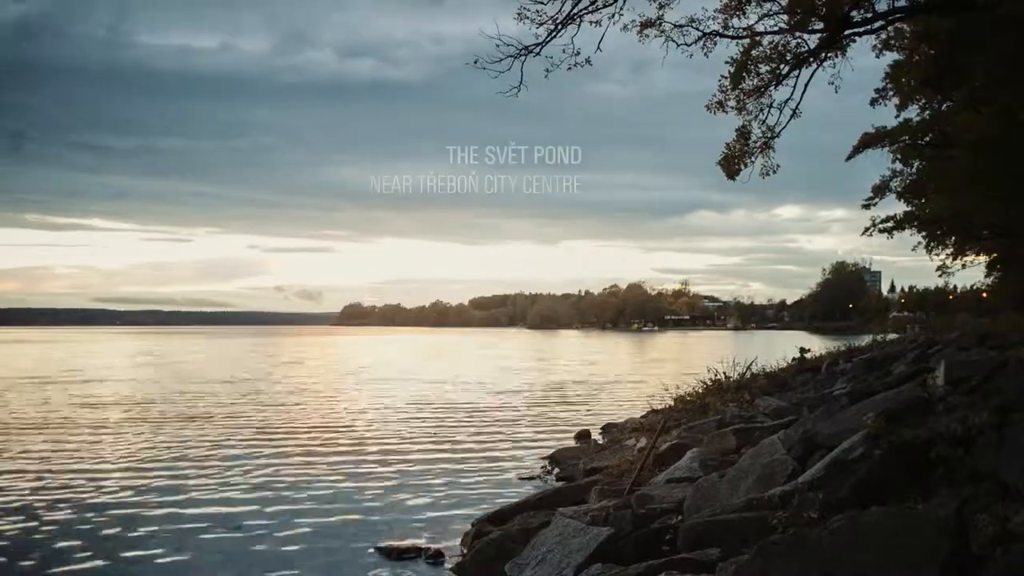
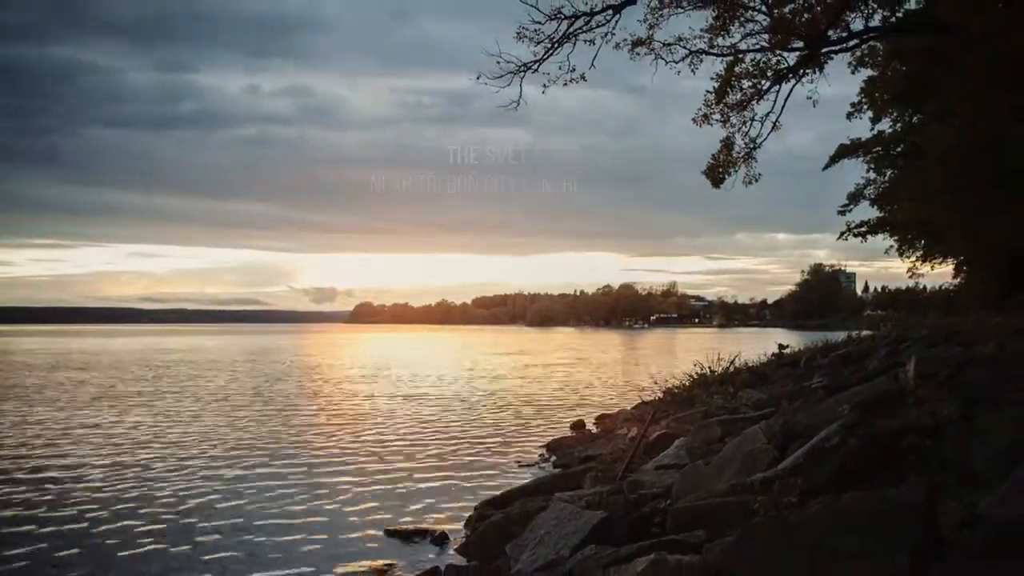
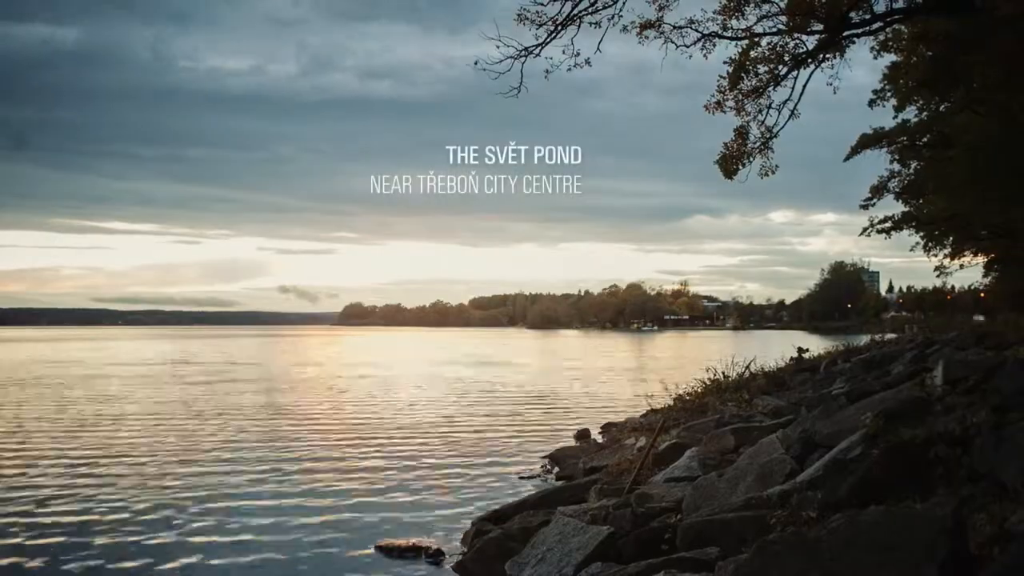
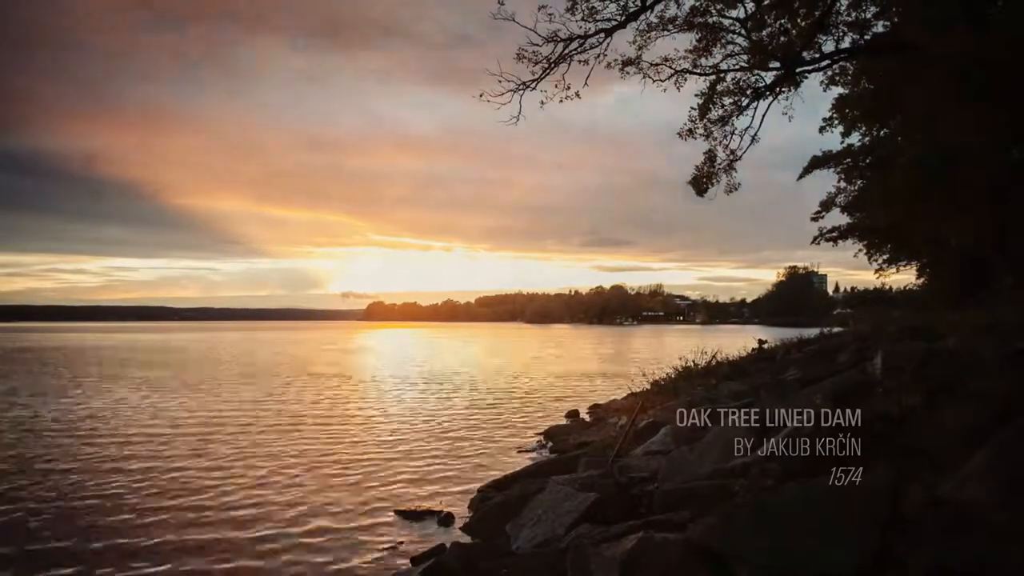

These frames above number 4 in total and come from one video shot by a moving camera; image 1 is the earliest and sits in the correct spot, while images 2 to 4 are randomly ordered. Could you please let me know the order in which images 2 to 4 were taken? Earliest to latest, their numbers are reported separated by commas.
3, 2, 4
